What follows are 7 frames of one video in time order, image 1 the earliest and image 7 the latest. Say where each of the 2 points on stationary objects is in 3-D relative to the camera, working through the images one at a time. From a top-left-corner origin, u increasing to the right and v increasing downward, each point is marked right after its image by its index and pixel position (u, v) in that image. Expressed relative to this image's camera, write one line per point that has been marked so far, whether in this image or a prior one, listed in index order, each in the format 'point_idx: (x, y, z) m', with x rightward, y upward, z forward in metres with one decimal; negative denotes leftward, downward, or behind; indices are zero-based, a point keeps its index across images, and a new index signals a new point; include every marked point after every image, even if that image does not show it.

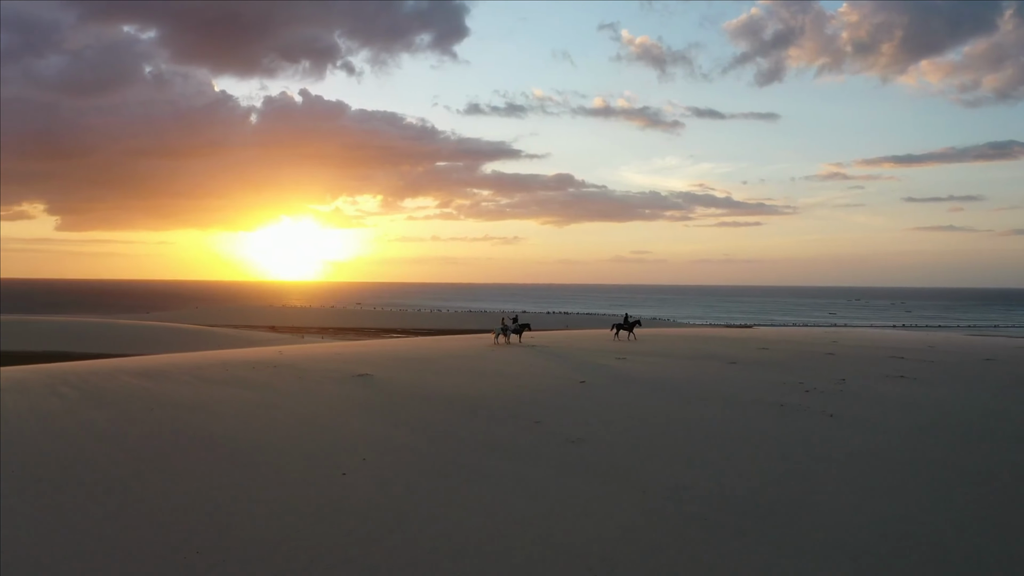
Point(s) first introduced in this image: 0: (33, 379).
0: (-11.4, -2.0, +13.2) m
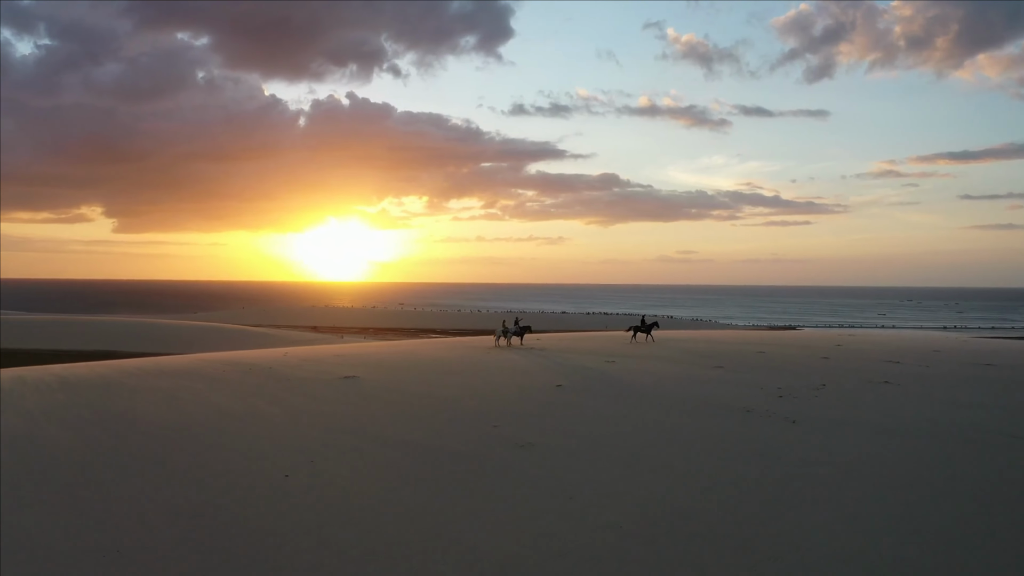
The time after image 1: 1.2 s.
0: (-11.8, -2.1, +14.0) m
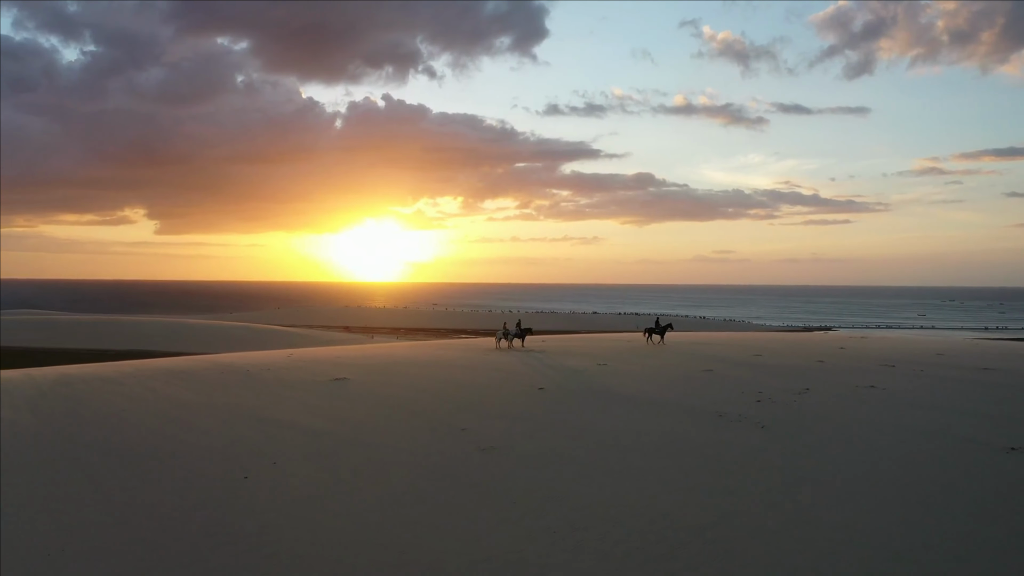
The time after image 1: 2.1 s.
0: (-12.1, -2.2, +14.3) m
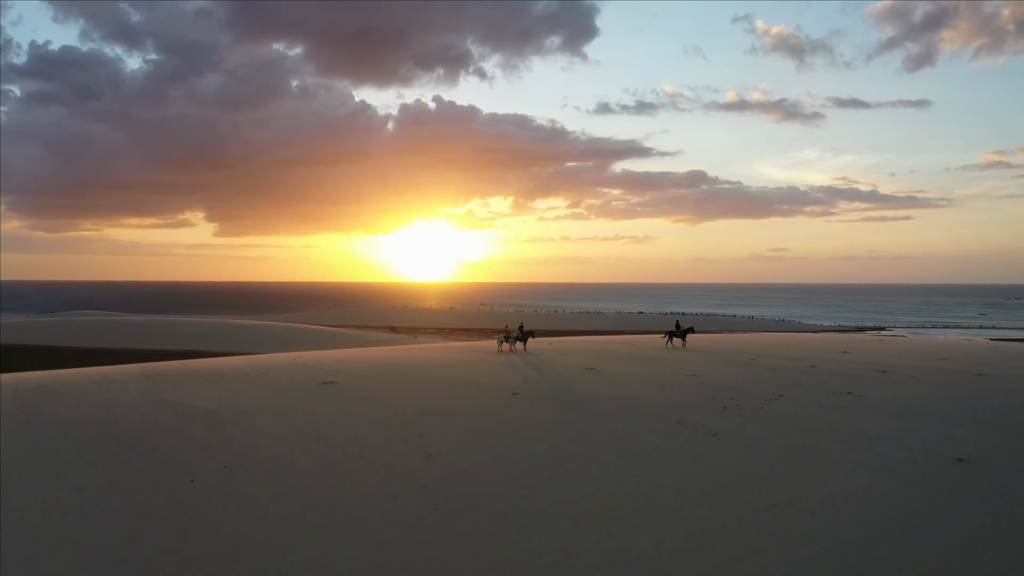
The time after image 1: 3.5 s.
0: (-12.4, -2.4, +15.0) m
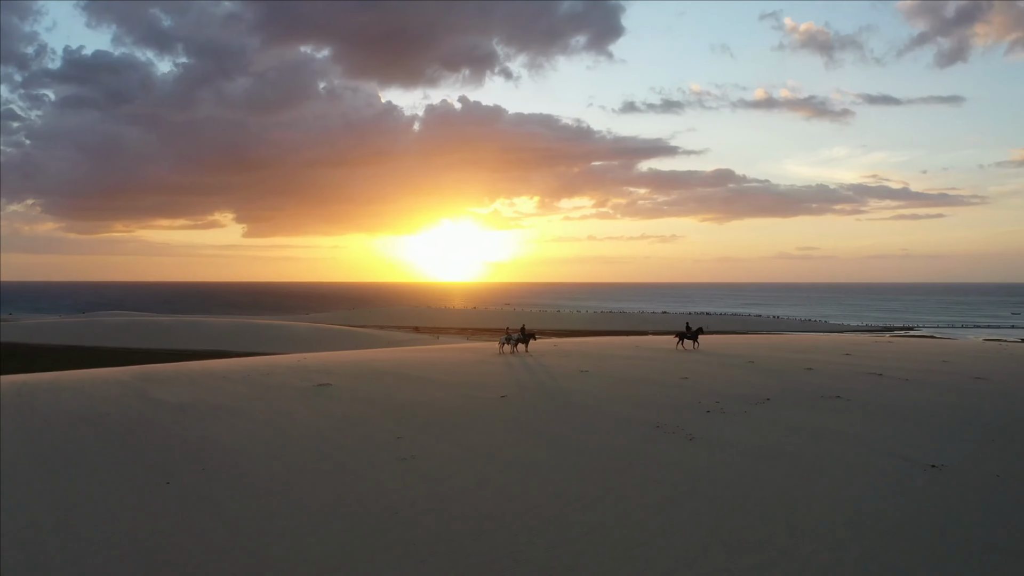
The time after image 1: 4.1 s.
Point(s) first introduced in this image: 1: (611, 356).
0: (-12.5, -2.4, +15.3) m
1: (+3.3, -2.2, +19.0) m
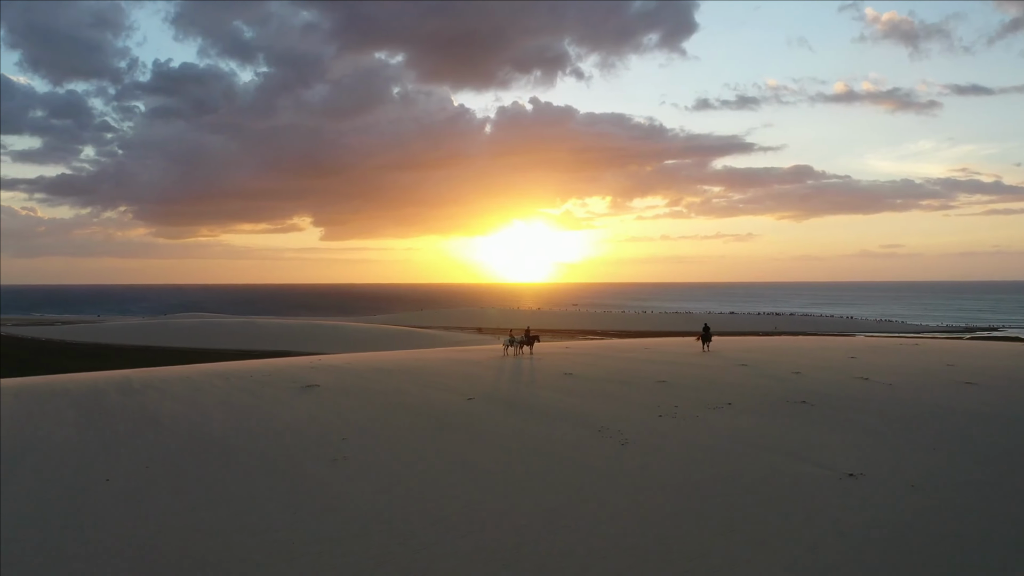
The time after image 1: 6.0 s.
0: (-12.9, -2.6, +16.2) m
1: (+3.2, -2.3, +18.9) m
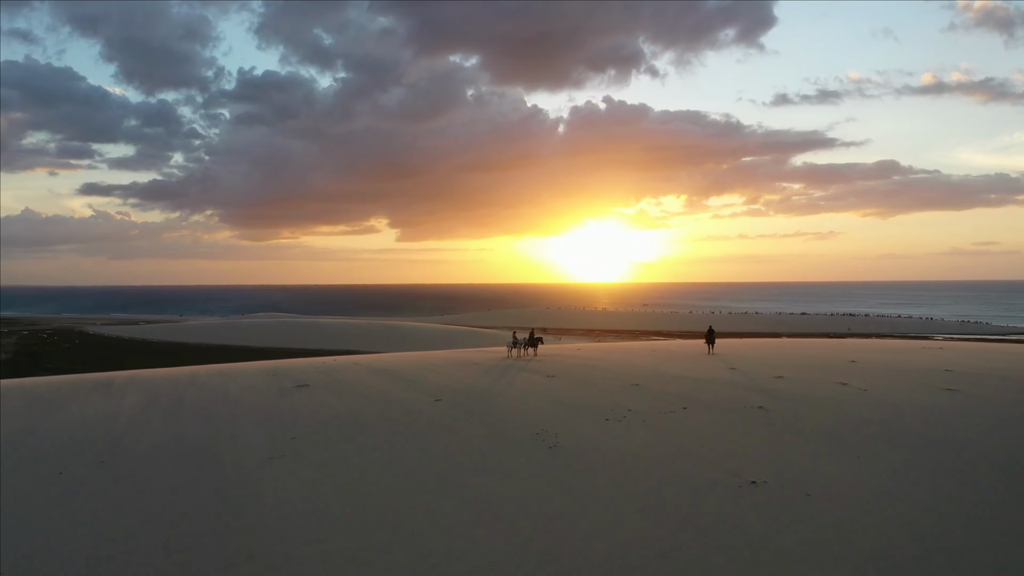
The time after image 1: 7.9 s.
0: (-13.3, -2.7, +17.2) m
1: (+2.9, -2.4, +19.0) m
